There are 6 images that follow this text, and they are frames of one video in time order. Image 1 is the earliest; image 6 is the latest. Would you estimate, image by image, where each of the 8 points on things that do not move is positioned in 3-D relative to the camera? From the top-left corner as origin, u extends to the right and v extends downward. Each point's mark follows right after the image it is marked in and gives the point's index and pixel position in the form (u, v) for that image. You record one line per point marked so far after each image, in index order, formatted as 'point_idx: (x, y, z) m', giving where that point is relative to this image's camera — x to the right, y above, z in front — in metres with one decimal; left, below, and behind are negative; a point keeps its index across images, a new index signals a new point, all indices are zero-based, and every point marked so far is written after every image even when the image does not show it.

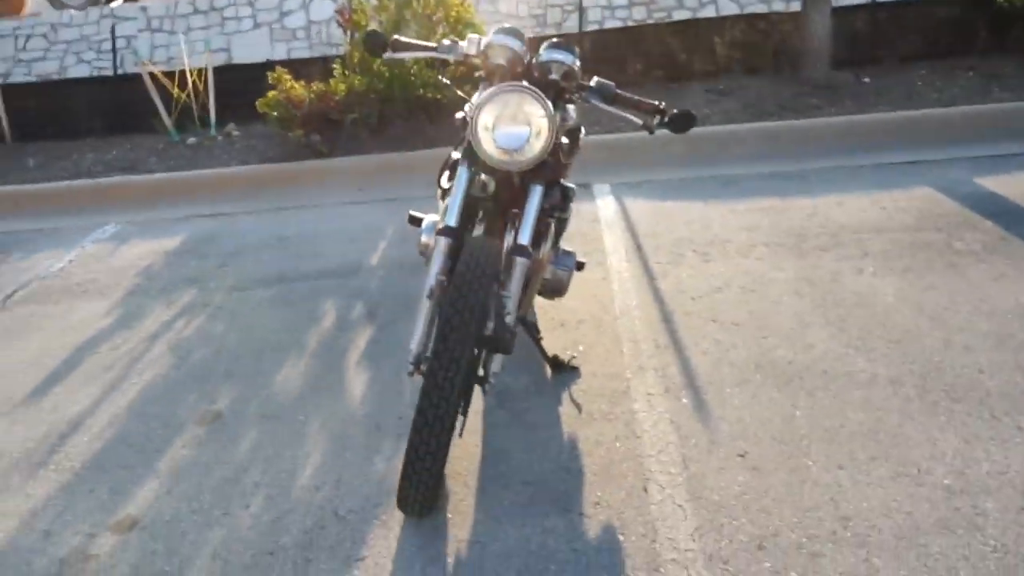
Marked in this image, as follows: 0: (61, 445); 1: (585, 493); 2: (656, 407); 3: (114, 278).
0: (-2.4, -0.8, +3.7) m
1: (+0.3, -0.8, +2.8) m
2: (+0.6, -0.5, +3.3) m
3: (-3.5, +0.1, +6.3) m
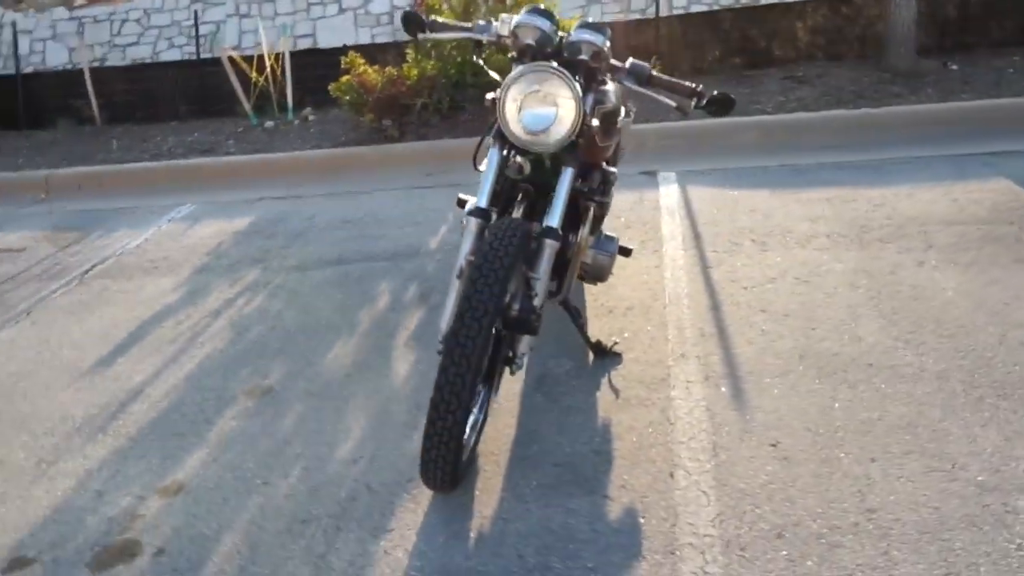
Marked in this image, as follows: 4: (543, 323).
0: (-2.1, -0.7, +4.0) m
1: (+0.4, -0.7, +2.8) m
2: (+0.8, -0.5, +3.2) m
3: (-3.0, +0.3, +6.7) m
4: (+0.1, -0.2, +4.0) m
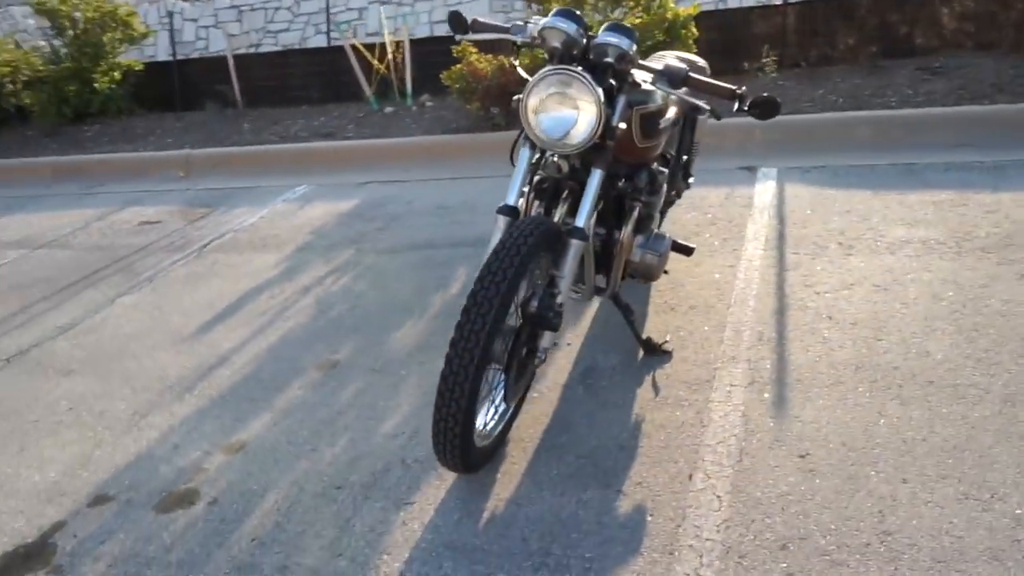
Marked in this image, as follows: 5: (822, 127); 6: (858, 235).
0: (-1.8, -0.5, +4.4) m
1: (+0.4, -0.7, +2.8) m
2: (+1.0, -0.5, +3.1) m
3: (-2.2, +0.5, +7.2) m
4: (+0.5, -0.2, +4.1) m
5: (+2.9, +1.5, +6.8) m
6: (+2.3, +0.3, +4.8) m
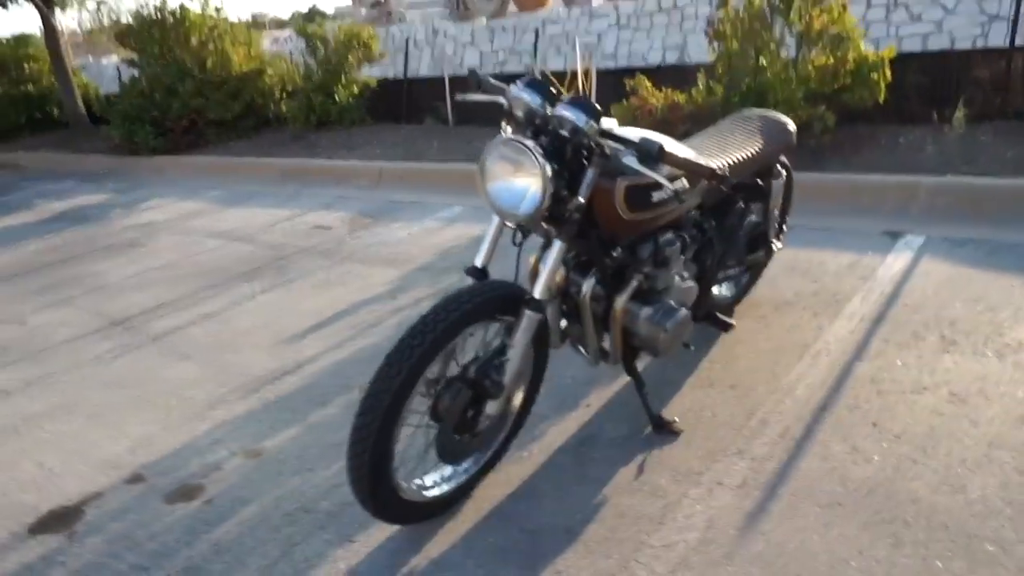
0: (-1.5, -0.6, +4.8) m
1: (+0.2, -1.0, +2.7) m
2: (+0.8, -0.8, +2.9) m
3: (-1.0, +0.4, +7.6) m
4: (+0.6, -0.5, +3.9) m
5: (+3.9, +0.8, +5.9) m
6: (+2.6, -0.2, +4.1) m
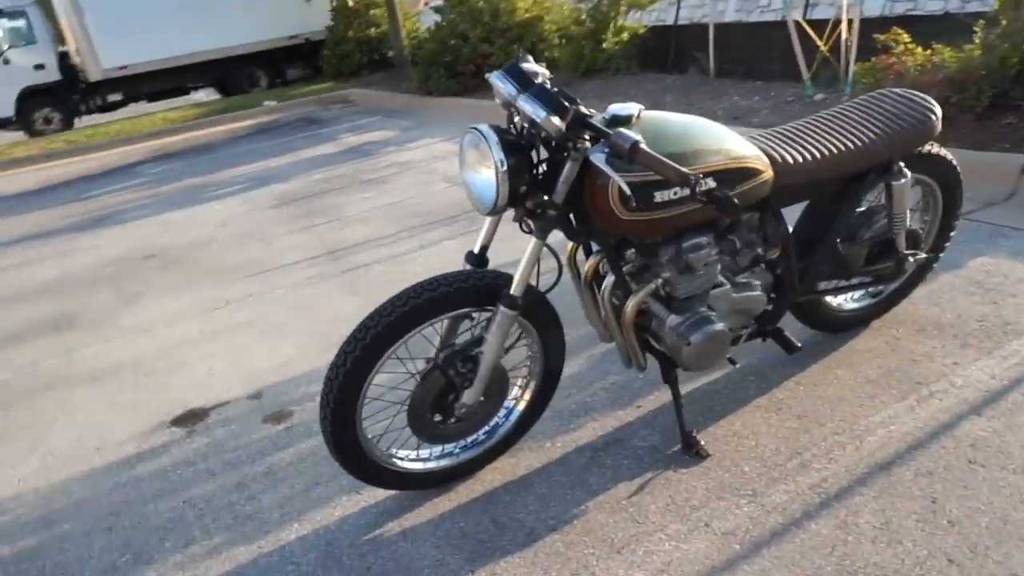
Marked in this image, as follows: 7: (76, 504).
0: (-0.8, -0.3, +5.2) m
1: (0.0, -1.0, +2.6) m
2: (+0.6, -0.9, +2.6) m
3: (+0.8, +0.7, +7.5) m
4: (+0.8, -0.5, +3.6) m
5: (+4.8, +0.4, +4.2) m
6: (+2.8, -0.5, +3.0) m
7: (-2.1, -1.0, +3.5) m
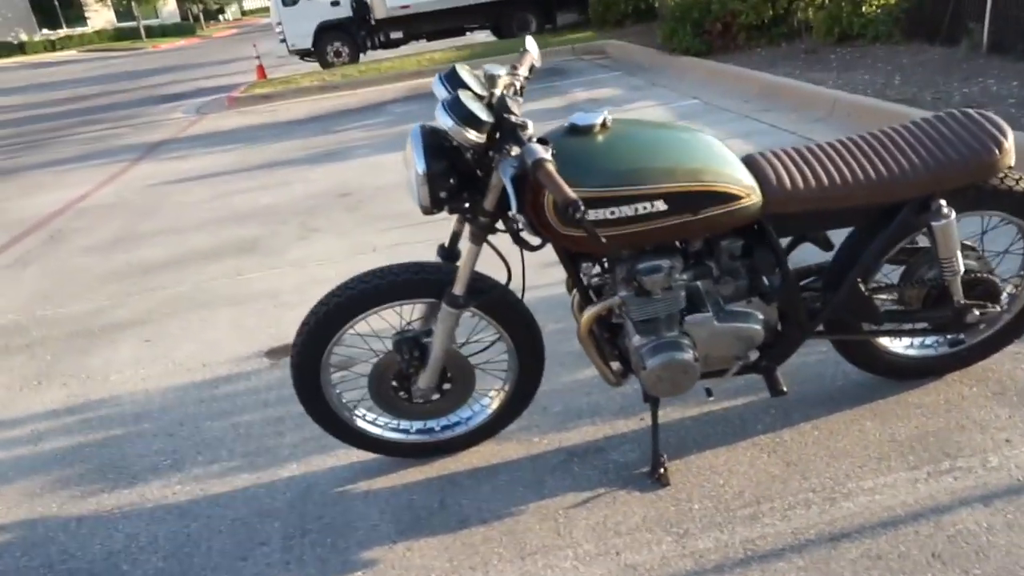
0: (-0.3, -0.1, +5.4) m
1: (-0.3, -1.0, +2.8) m
2: (+0.3, -1.0, +2.6) m
3: (+2.1, +0.8, +7.1) m
4: (+0.8, -0.6, +3.4) m
5: (+4.8, -0.2, +2.9) m
6: (+2.5, -0.8, +2.4) m
7: (-2.1, -0.7, +4.3) m
